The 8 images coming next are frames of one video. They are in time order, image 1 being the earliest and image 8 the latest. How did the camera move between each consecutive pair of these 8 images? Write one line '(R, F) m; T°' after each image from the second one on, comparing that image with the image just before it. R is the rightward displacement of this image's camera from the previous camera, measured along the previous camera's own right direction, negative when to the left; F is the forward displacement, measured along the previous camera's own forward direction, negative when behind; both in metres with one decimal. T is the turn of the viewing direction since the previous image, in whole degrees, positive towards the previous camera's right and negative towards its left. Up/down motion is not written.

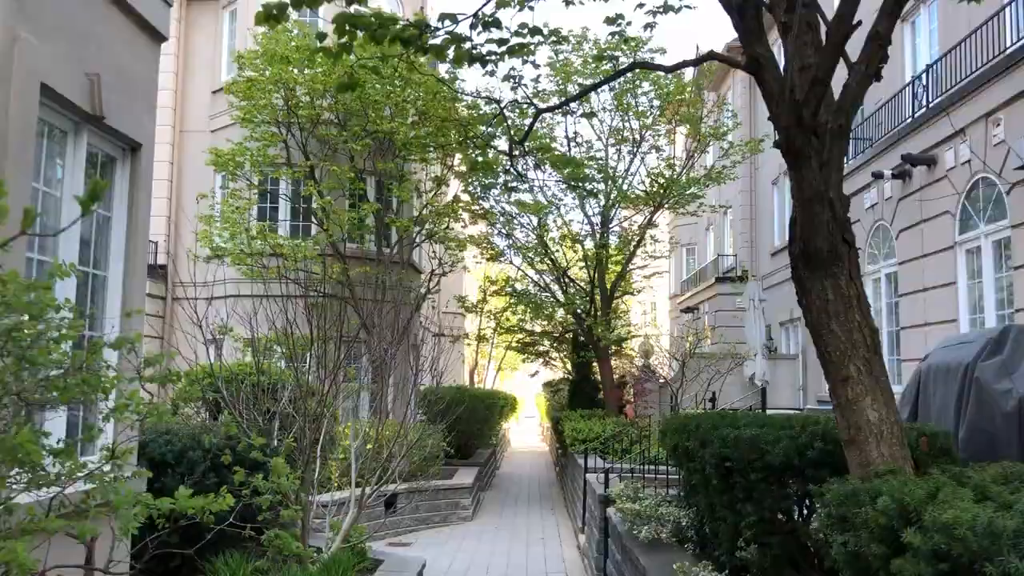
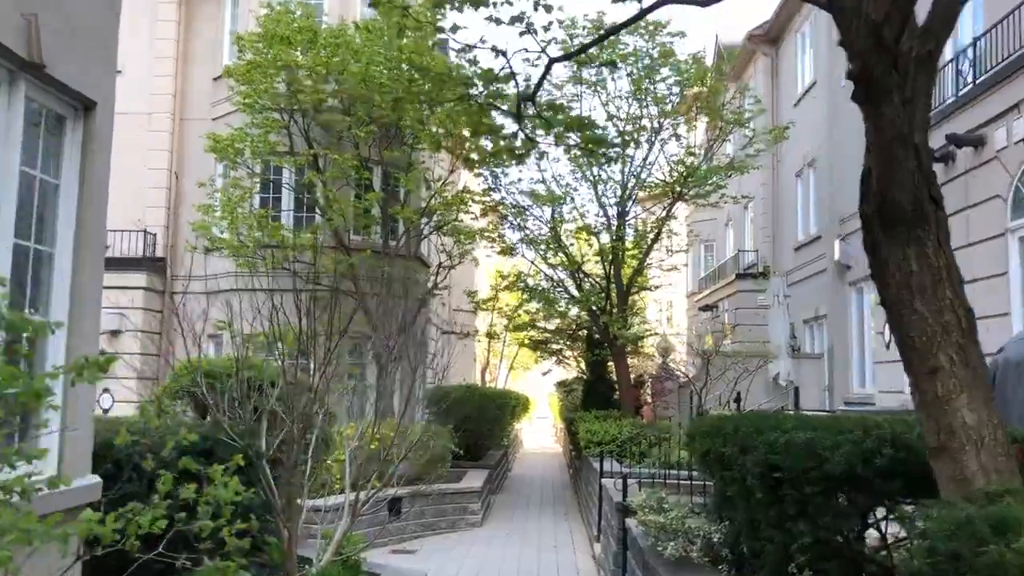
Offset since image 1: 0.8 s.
(0.0, +0.7) m; -1°
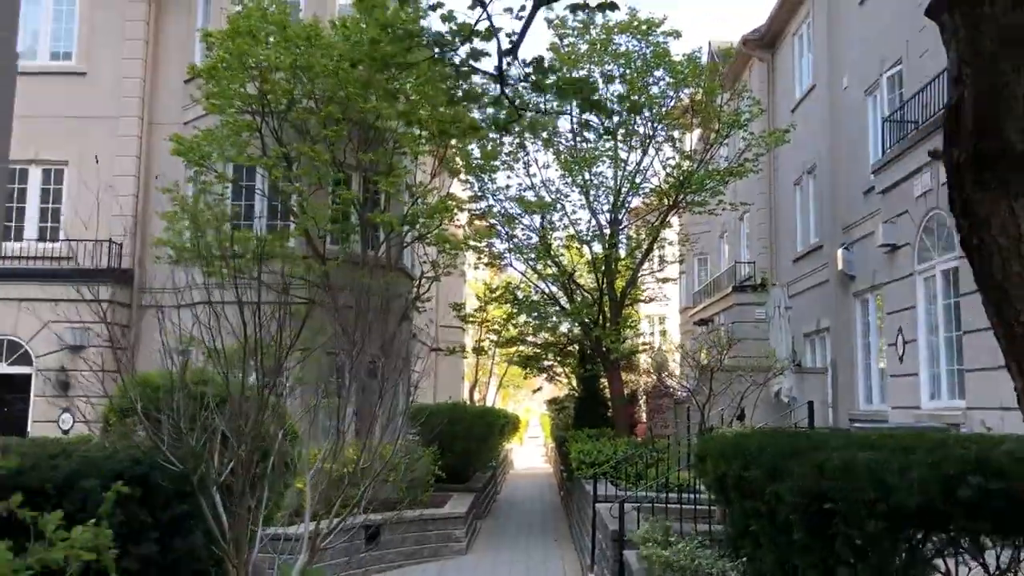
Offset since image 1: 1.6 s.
(+0.1, +0.8) m; +1°
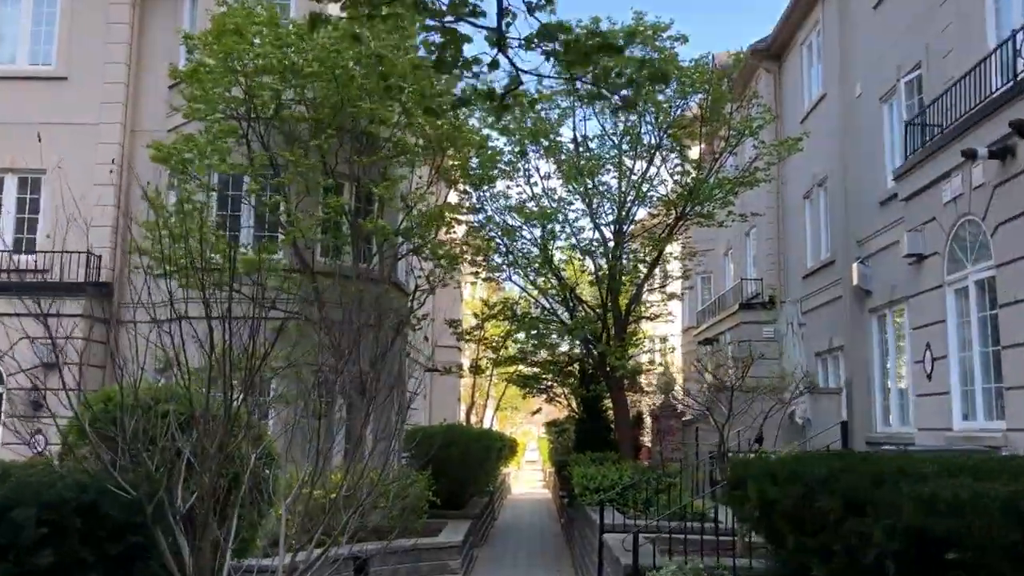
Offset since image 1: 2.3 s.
(0.0, +0.7) m; 0°
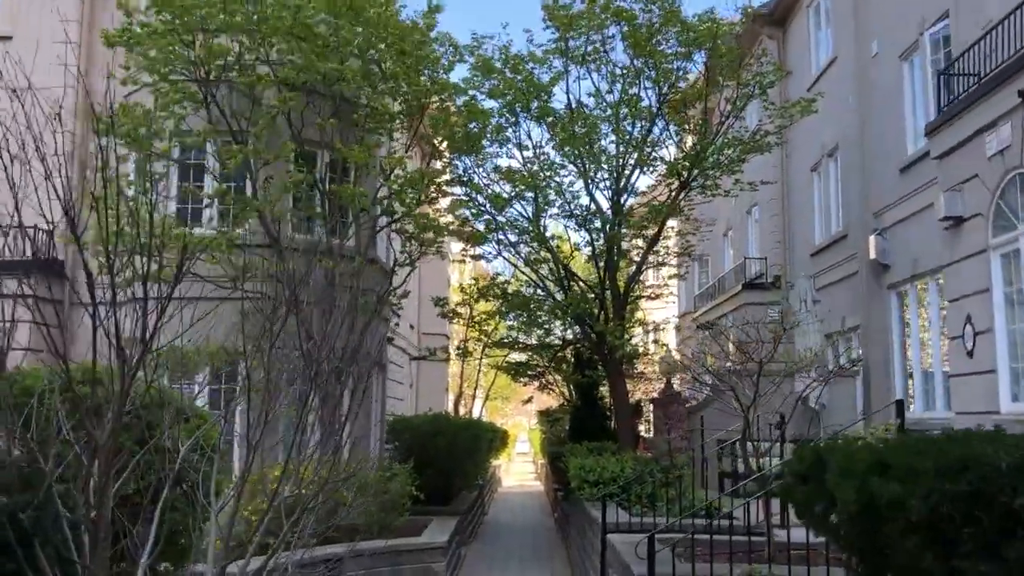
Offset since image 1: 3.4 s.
(0.0, +1.1) m; +1°
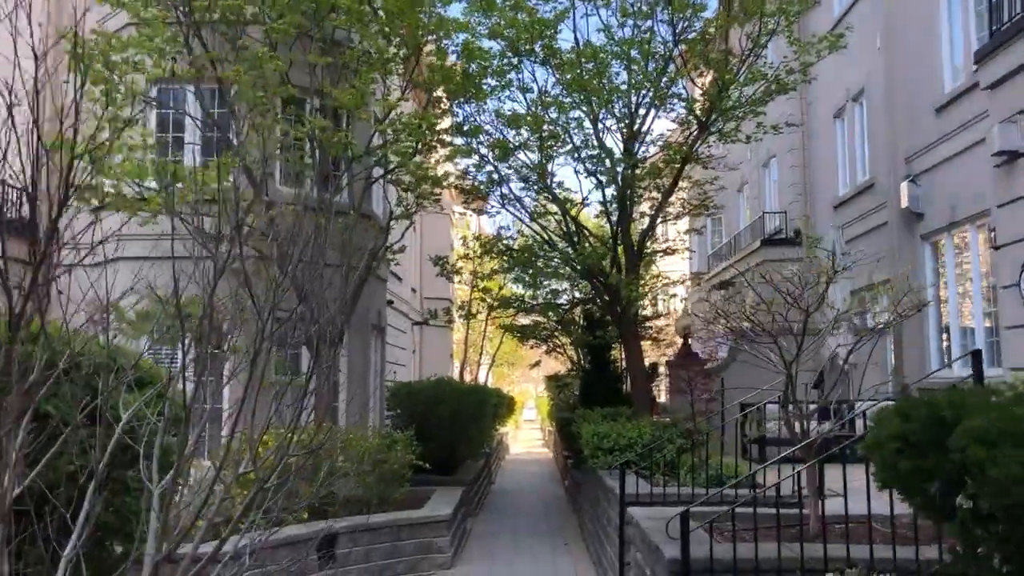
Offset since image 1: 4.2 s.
(0.0, +0.8) m; 0°
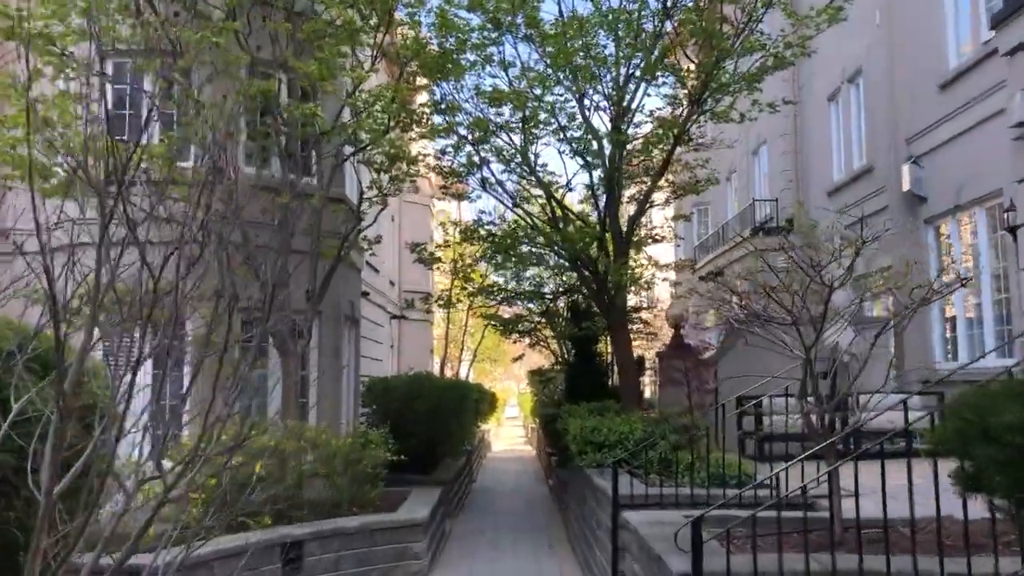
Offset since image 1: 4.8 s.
(0.0, +0.7) m; +1°
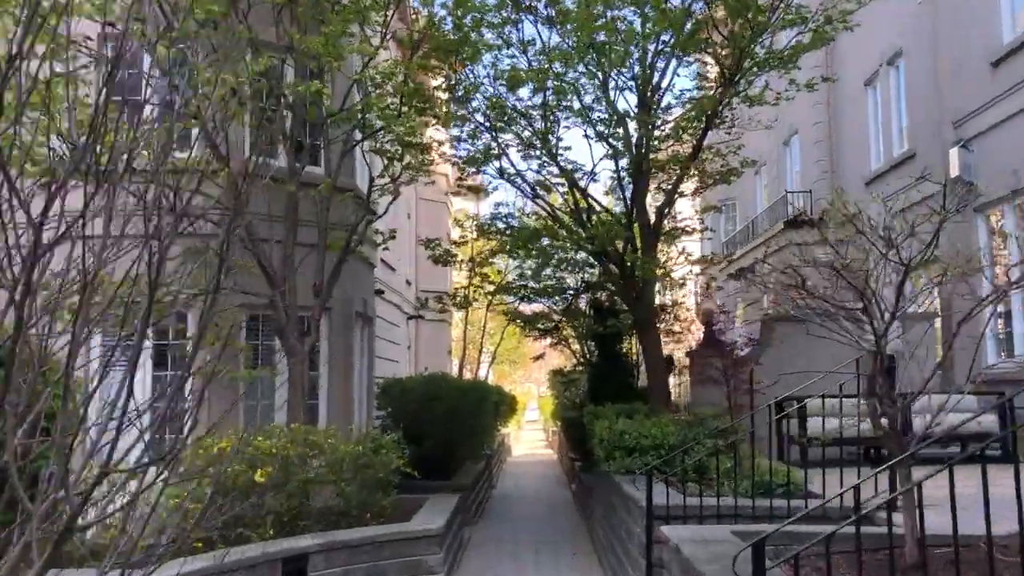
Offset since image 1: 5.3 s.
(0.0, +0.6) m; -1°
